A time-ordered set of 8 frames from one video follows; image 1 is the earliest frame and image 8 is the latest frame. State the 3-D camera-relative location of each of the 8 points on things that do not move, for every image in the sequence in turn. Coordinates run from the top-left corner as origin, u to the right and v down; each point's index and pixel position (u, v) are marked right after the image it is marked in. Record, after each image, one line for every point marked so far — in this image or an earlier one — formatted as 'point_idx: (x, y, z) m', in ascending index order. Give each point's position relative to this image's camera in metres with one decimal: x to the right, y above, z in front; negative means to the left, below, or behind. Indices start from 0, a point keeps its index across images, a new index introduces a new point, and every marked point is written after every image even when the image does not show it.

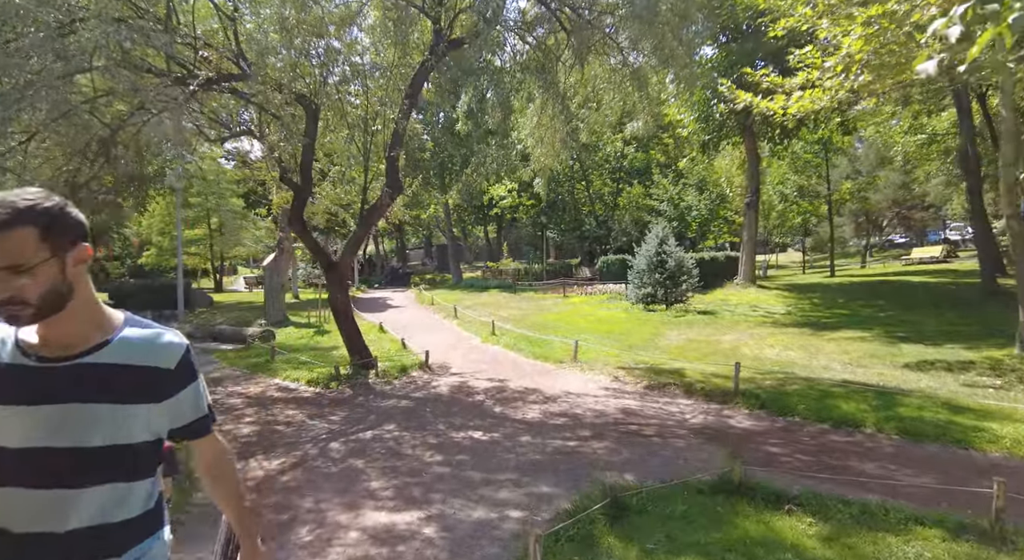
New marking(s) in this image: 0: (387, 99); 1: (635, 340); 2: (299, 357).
0: (-2.5, +3.7, +11.4) m
1: (+3.3, -1.7, +14.9) m
2: (-5.2, -1.9, +13.9) m
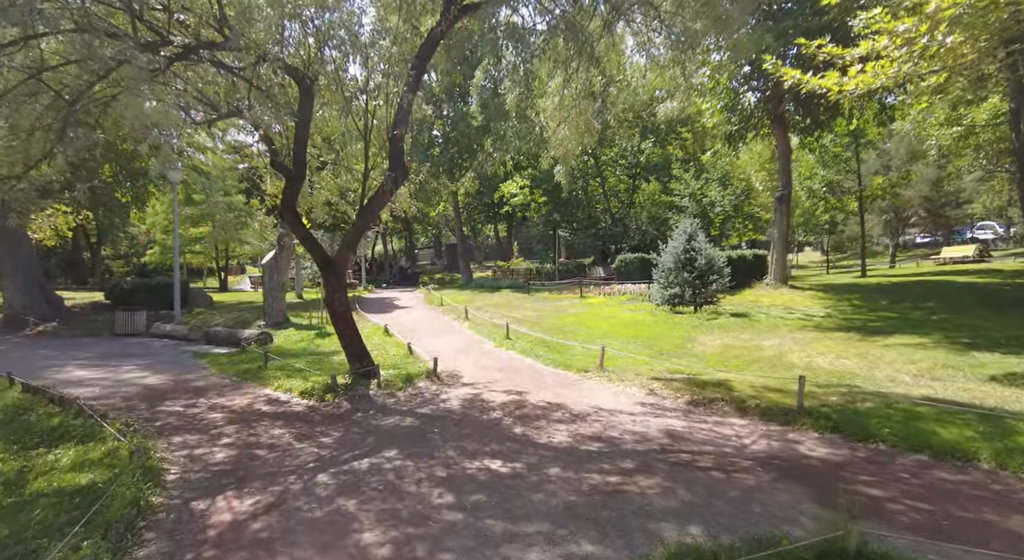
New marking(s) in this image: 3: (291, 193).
0: (-2.1, +3.7, +10.0) m
1: (+3.7, -1.6, +13.4) m
2: (-4.8, -1.9, +12.7) m
3: (-4.0, +1.6, +10.1) m
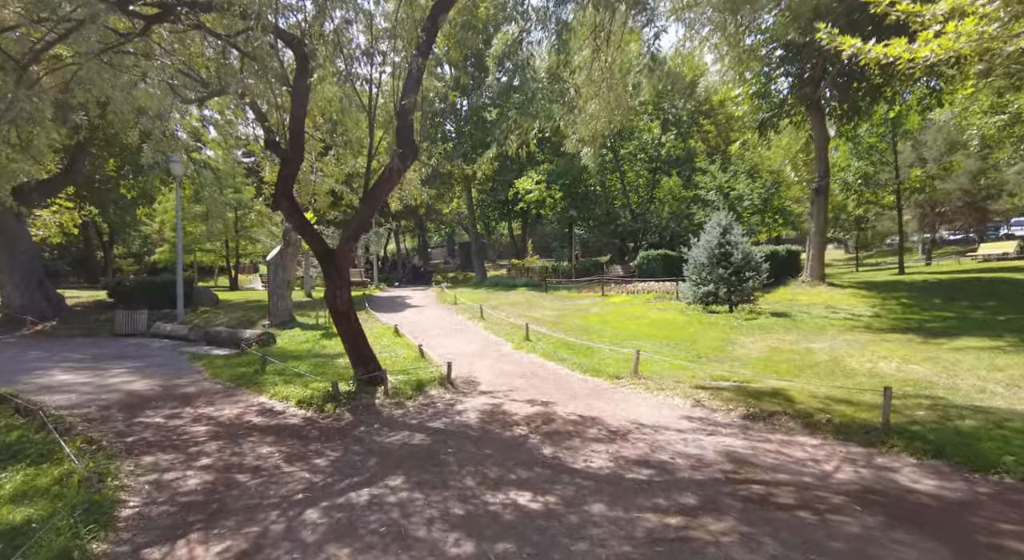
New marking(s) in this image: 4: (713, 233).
0: (-1.8, +3.8, +8.9) m
1: (+4.1, -1.5, +12.1) m
2: (-4.4, -1.8, +11.6) m
3: (-3.6, +1.7, +9.0) m
4: (+5.9, +1.4, +16.3) m
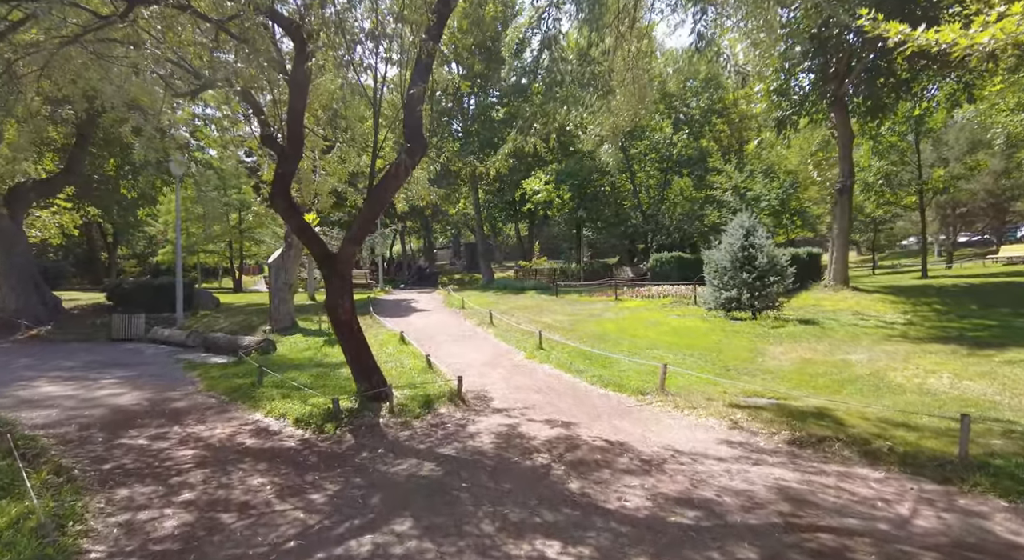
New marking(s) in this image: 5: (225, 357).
0: (-1.5, +3.7, +8.1) m
1: (+4.4, -1.7, +11.3) m
2: (-4.1, -1.9, +10.8) m
3: (-3.3, +1.6, +8.3) m
4: (+6.2, +1.2, +15.4) m
5: (-7.6, -2.0, +14.9) m
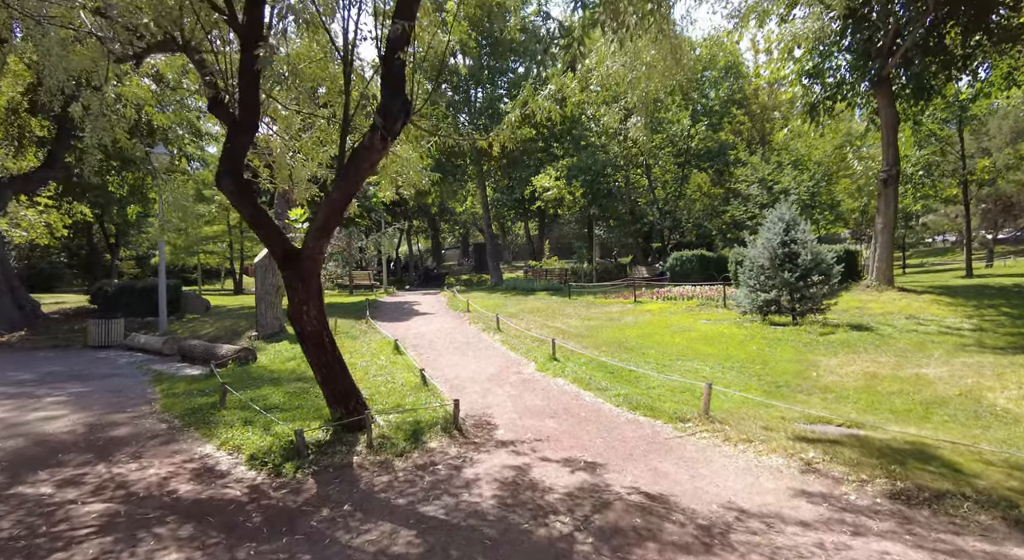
0: (-1.4, +3.7, +6.4) m
1: (+4.5, -1.7, +9.5) m
2: (-4.0, -1.9, +9.2) m
3: (-3.3, +1.6, +6.6) m
4: (+6.4, +1.2, +13.6) m
5: (-7.4, -2.1, +13.3) m
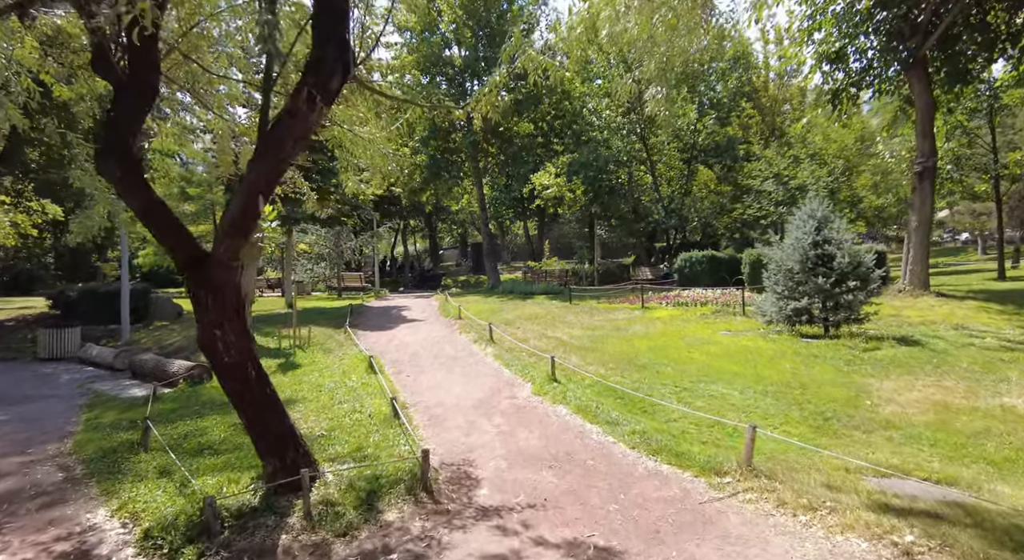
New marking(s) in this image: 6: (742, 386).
0: (-1.6, +3.5, +4.7) m
1: (+4.4, -1.8, +7.8) m
2: (-4.1, -2.1, +7.5) m
3: (-3.4, +1.4, +4.9) m
4: (+6.3, +1.1, +11.9) m
5: (-7.5, -2.2, +11.6) m
6: (+3.7, -1.7, +9.1) m
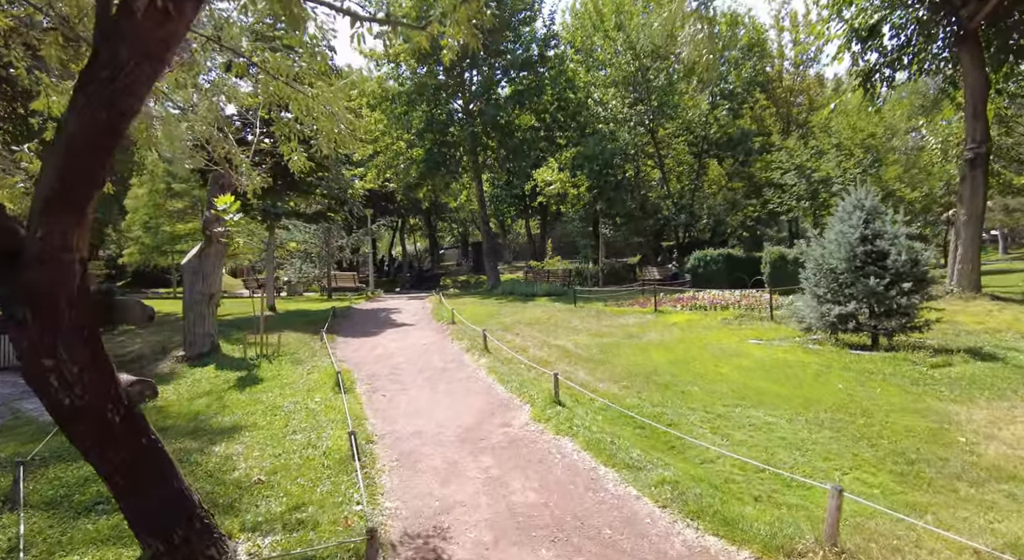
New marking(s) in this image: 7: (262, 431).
0: (-1.7, +3.5, +3.0) m
1: (+4.3, -1.8, +6.1) m
2: (-4.2, -2.1, +5.8) m
3: (-3.5, +1.4, +3.2) m
4: (+6.2, +1.1, +10.2) m
5: (-7.6, -2.2, +9.9) m
6: (+3.7, -1.7, +7.3) m
7: (-3.5, -2.1, +7.9) m
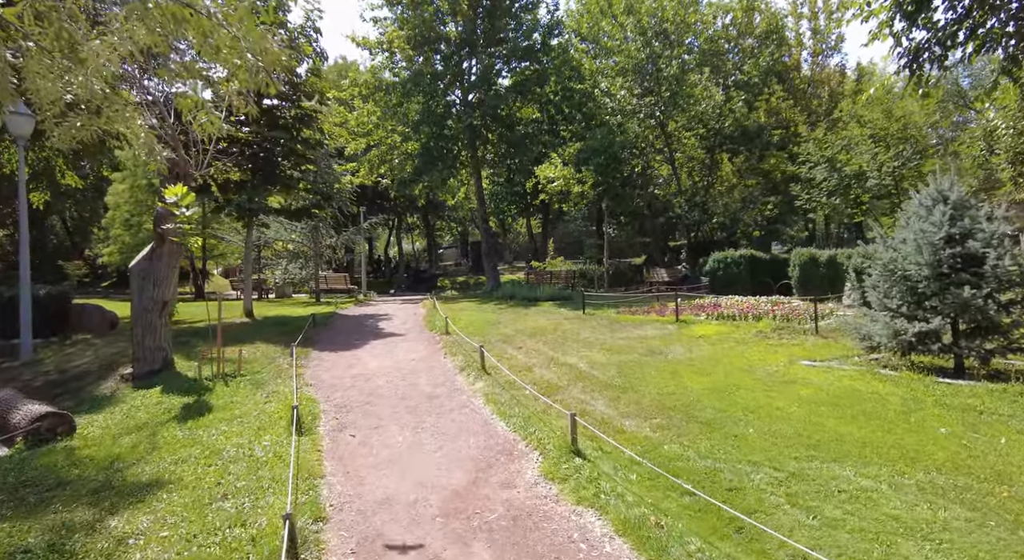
0: (-1.6, +3.4, +1.1) m
1: (+4.4, -2.0, +4.1) m
2: (-4.2, -2.2, +3.8) m
3: (-3.4, +1.3, +1.3) m
4: (+6.3, +0.9, +8.2) m
5: (-7.5, -2.3, +7.9) m
6: (+3.7, -1.9, +5.4) m
7: (-3.4, -2.2, +5.9) m
